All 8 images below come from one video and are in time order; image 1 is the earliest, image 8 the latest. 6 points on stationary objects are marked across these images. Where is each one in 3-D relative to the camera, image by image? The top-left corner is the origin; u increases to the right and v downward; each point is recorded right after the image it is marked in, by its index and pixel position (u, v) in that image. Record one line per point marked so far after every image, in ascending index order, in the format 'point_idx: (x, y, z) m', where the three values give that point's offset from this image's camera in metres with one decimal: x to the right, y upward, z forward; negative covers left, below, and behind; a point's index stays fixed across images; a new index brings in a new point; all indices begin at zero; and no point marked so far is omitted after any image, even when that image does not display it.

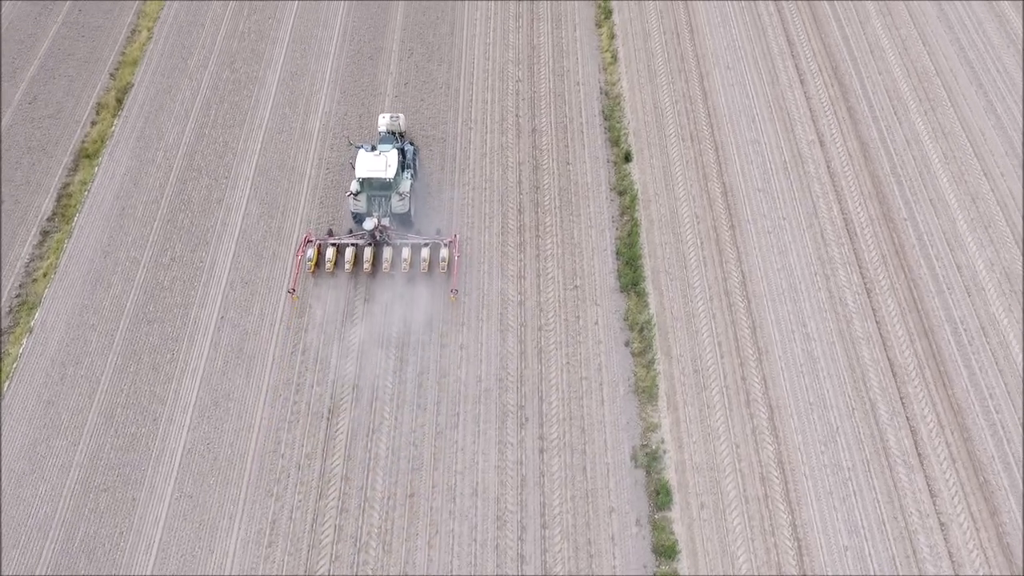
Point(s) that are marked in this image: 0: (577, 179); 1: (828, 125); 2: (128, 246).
0: (+1.8, +3.0, +16.6) m
1: (+9.4, +4.9, +17.7) m
2: (-10.0, +1.1, +15.4) m
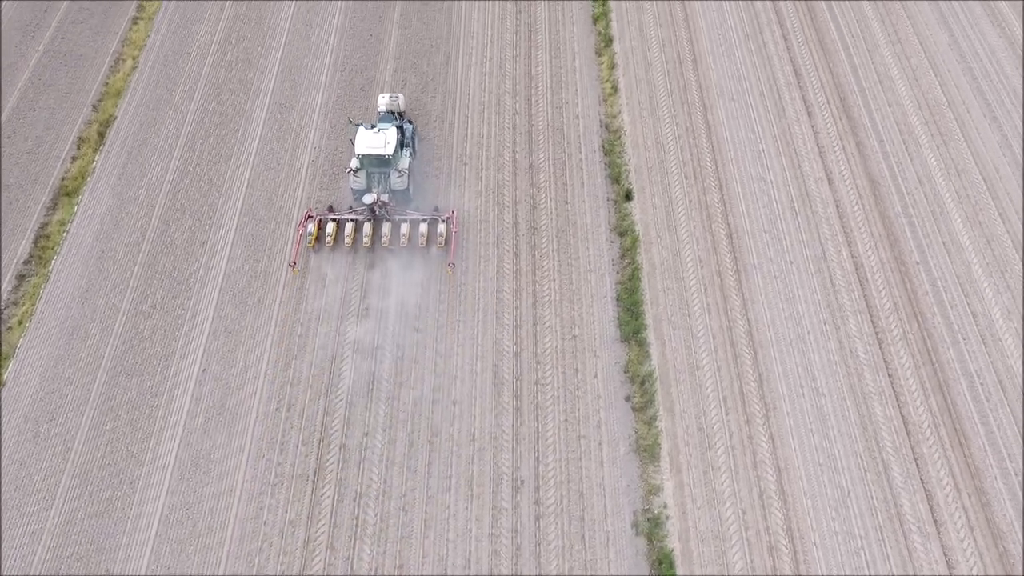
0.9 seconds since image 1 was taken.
0: (+1.7, +1.8, +16.0) m
1: (+9.3, +3.6, +17.0) m
2: (-10.1, -0.1, +14.8) m
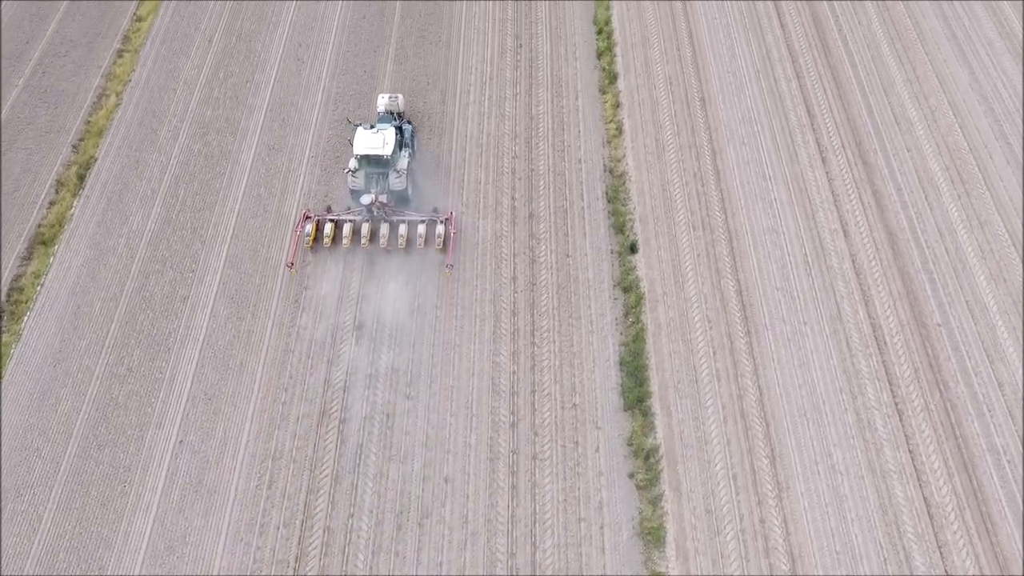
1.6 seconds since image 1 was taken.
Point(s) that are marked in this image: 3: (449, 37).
0: (+1.7, +0.3, +15.1) m
1: (+9.3, +2.1, +16.2) m
2: (-10.1, -1.5, +14.0) m
3: (-2.1, +8.2, +19.3) m
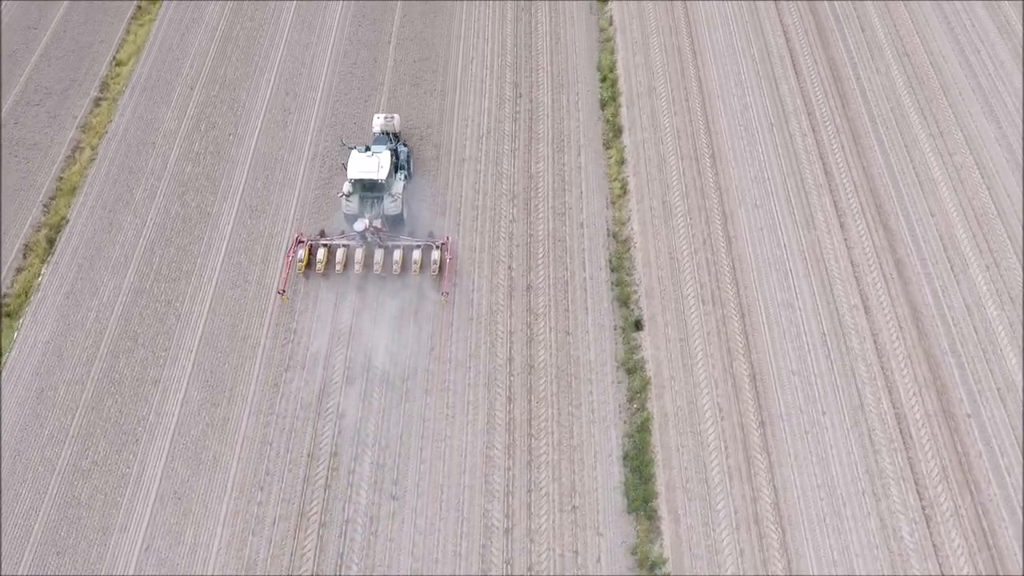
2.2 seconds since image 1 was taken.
0: (+1.6, -1.6, +14.1) m
1: (+9.2, +0.1, +15.1) m
2: (-10.3, -3.4, +13.0) m
3: (-2.1, +6.2, +18.2) m
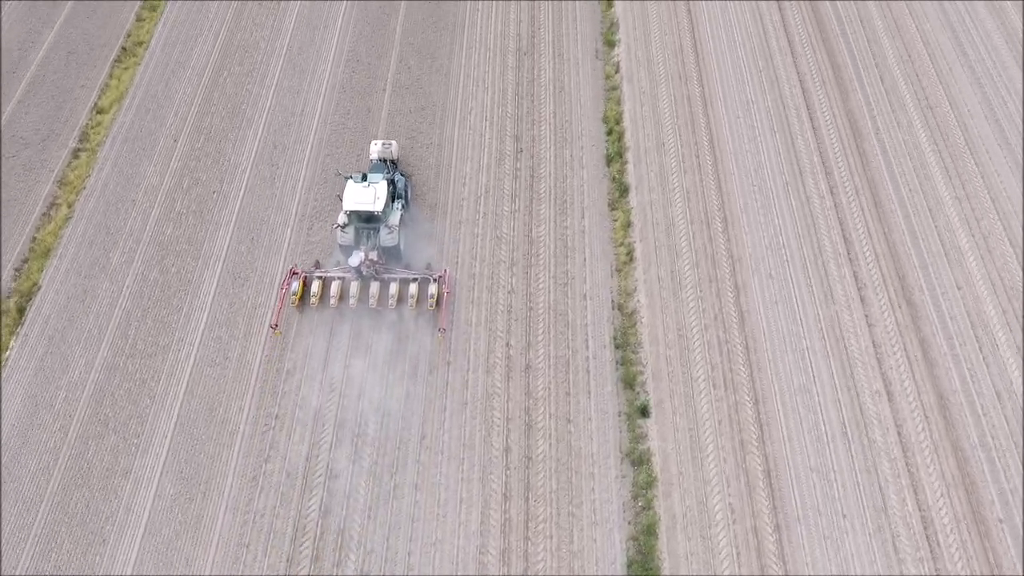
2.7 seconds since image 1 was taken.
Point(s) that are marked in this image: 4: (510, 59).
0: (+1.5, -3.5, +13.1) m
1: (+9.1, -1.9, +14.1) m
2: (-10.3, -5.2, +12.1) m
3: (-2.1, +4.4, +17.3) m
4: (-0.1, +7.2, +18.8) m
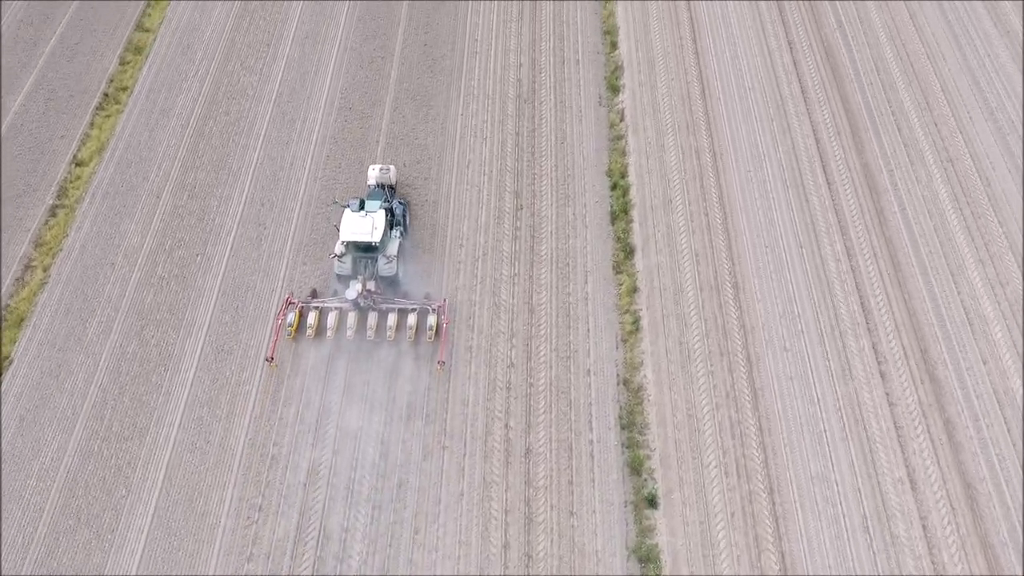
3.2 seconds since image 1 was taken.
0: (+1.5, -5.3, +12.3) m
1: (+9.1, -3.6, +13.3) m
2: (-10.4, -6.9, +11.3) m
3: (-2.1, +2.6, +16.5) m
4: (-0.1, +5.5, +17.9) m
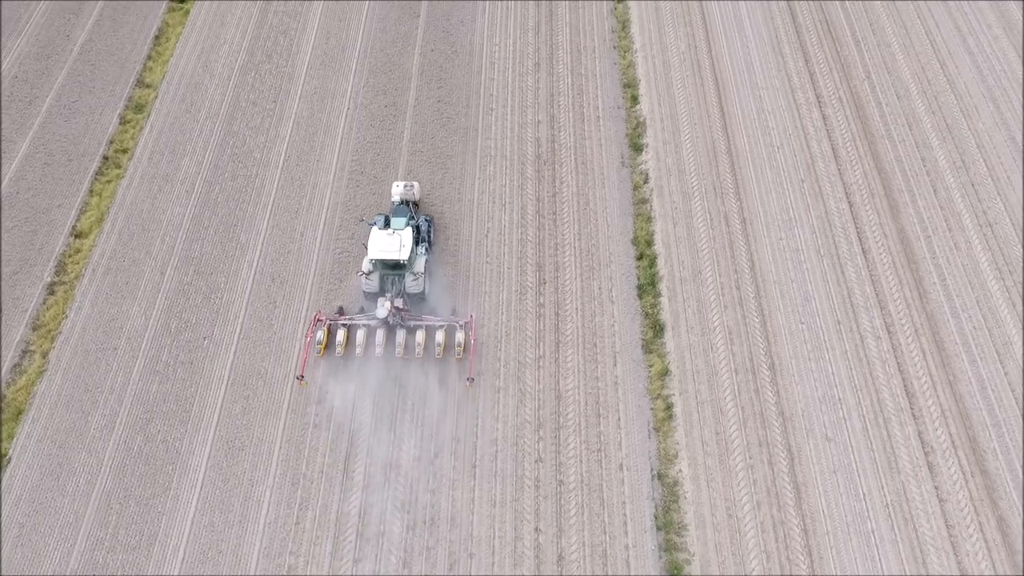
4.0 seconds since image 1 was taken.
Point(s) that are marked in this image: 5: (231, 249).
0: (+2.1, -7.3, +11.6) m
1: (+9.8, -5.6, +12.6) m
2: (-9.7, -9.1, +10.4) m
3: (-1.5, +0.5, +15.7) m
4: (+0.5, +3.4, +17.2) m
5: (-7.5, +1.0, +15.8) m
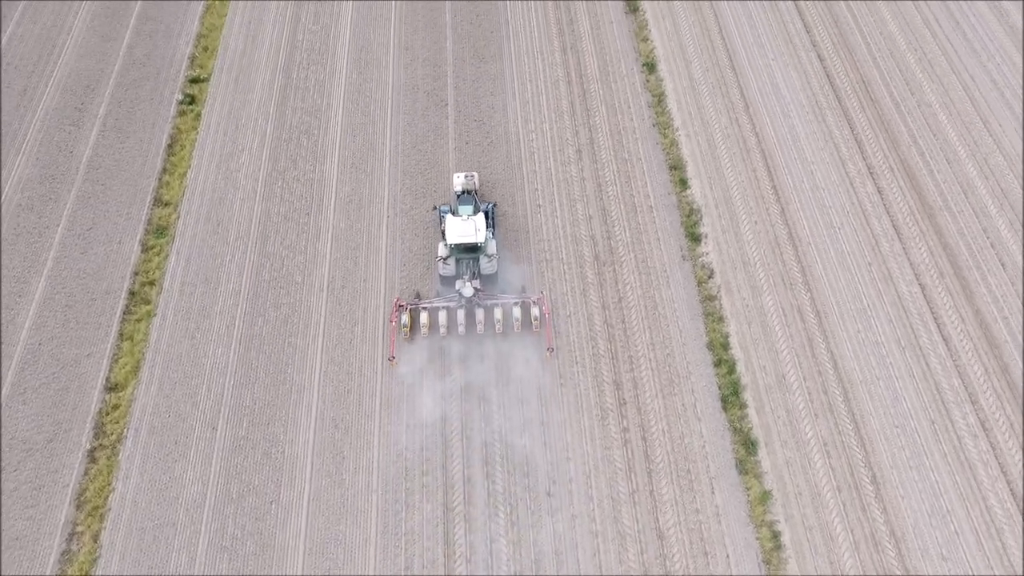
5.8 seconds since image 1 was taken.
0: (+4.8, -10.2, +10.8) m
1: (+12.2, -7.9, +12.1) m
2: (-6.8, -12.8, +9.2) m
3: (+0.4, -2.6, +14.8) m
4: (+2.1, +0.4, +16.3) m
5: (-5.6, -2.6, +14.7) m
